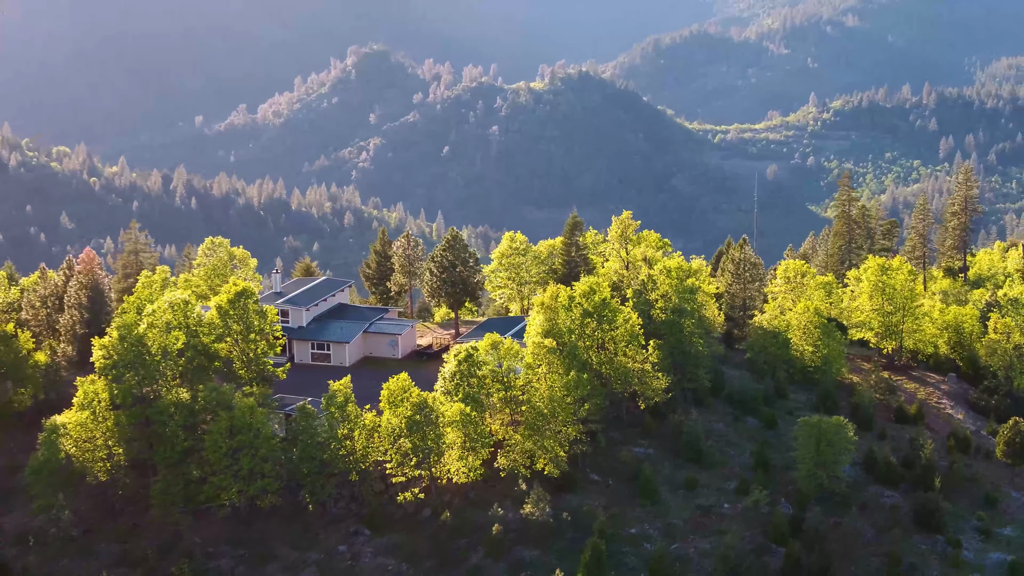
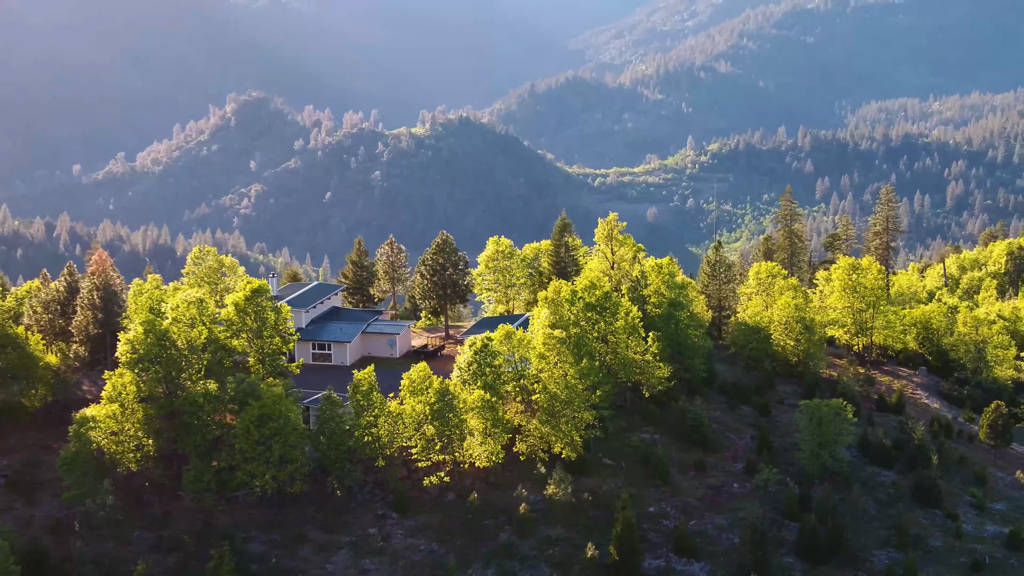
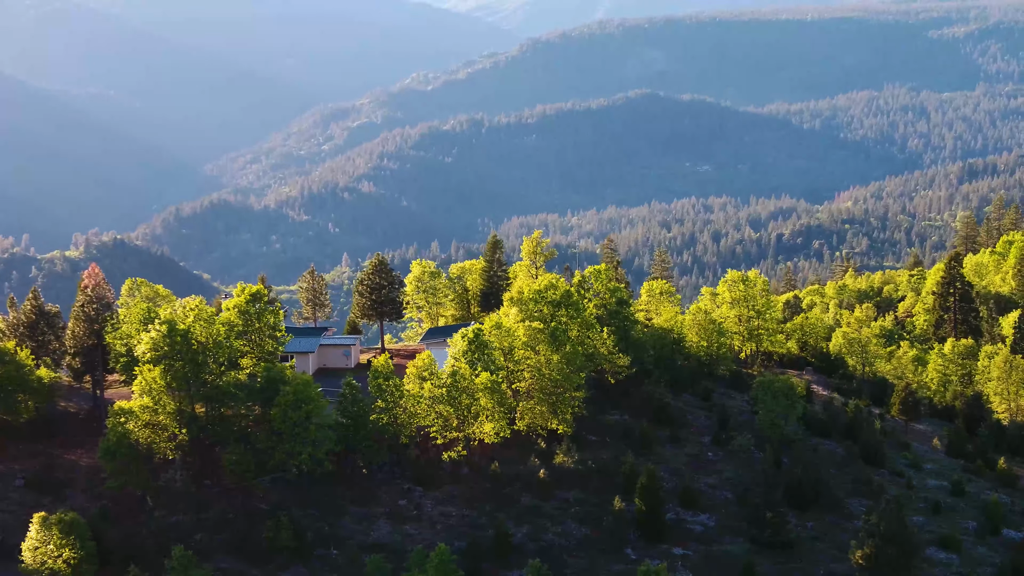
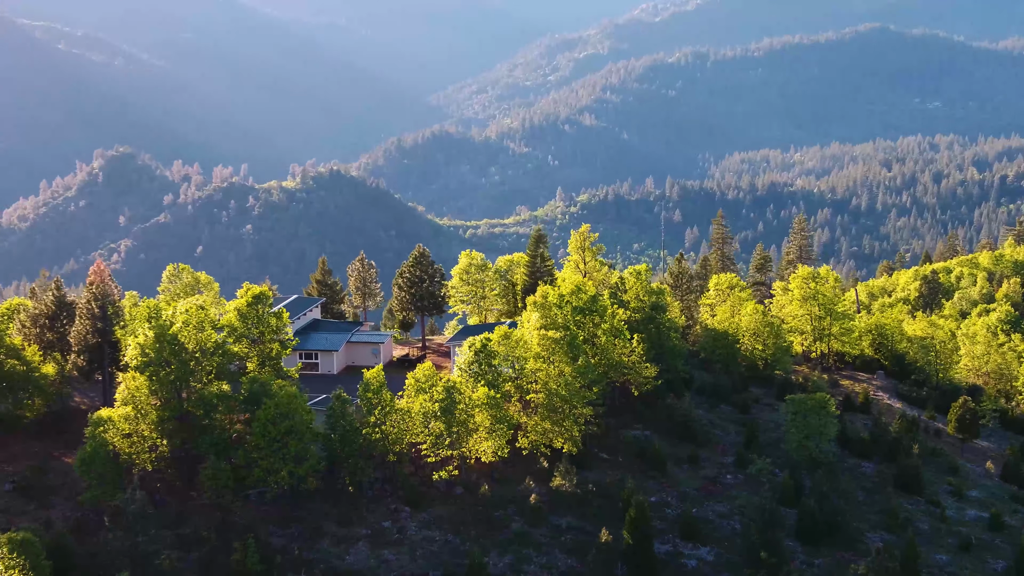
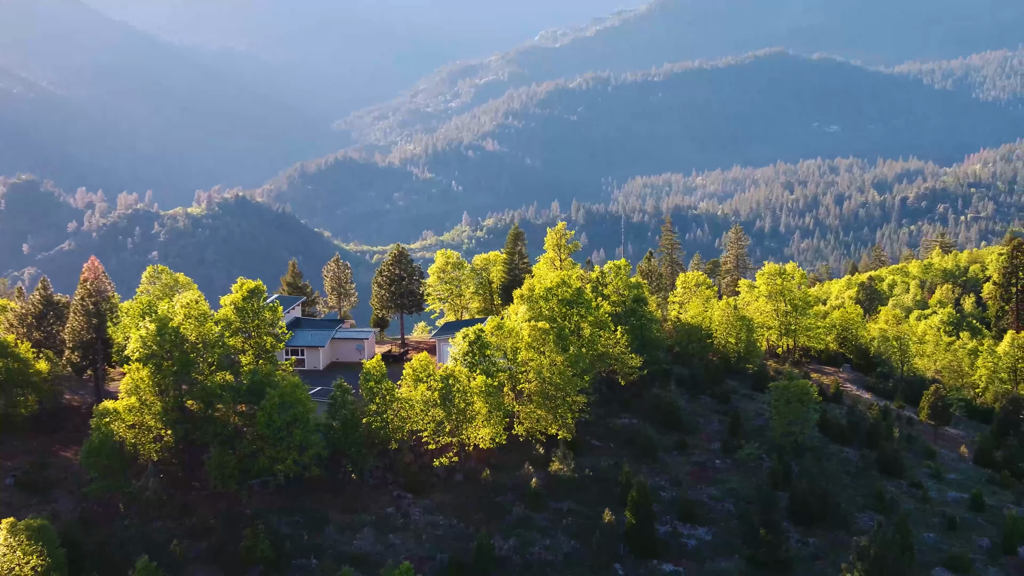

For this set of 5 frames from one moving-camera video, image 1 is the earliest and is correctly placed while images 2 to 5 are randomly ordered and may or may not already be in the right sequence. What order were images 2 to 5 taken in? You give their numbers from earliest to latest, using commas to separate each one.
2, 4, 5, 3
